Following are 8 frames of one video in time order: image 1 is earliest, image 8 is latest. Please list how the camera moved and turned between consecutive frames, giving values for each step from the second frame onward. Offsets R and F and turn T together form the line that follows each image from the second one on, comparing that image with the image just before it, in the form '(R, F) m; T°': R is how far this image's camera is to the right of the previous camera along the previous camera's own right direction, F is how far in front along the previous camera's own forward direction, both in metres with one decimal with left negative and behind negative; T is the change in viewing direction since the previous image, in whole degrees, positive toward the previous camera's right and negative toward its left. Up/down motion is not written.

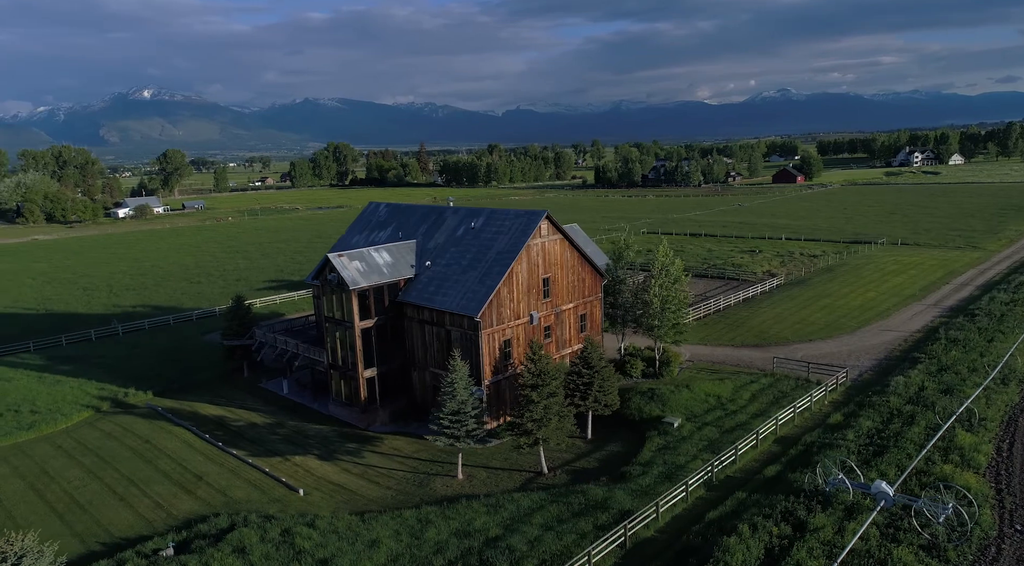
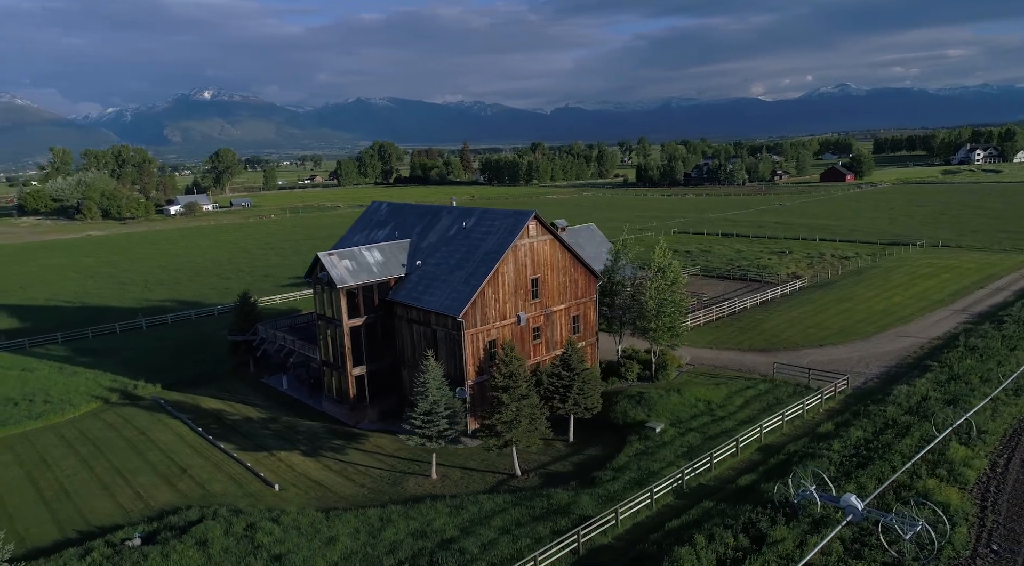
(+3.4, +0.2) m; -4°
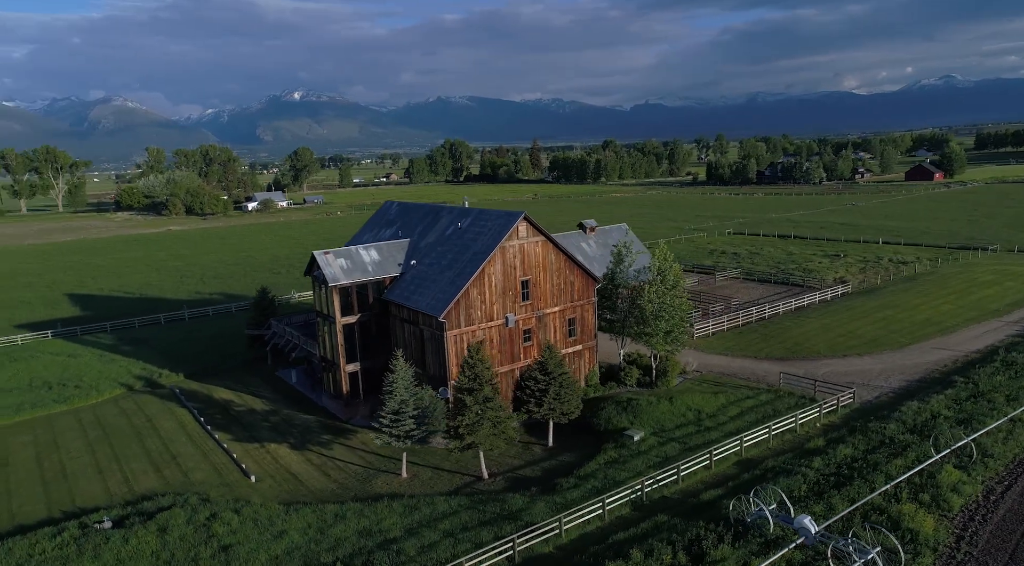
(+4.9, +0.4) m; -7°
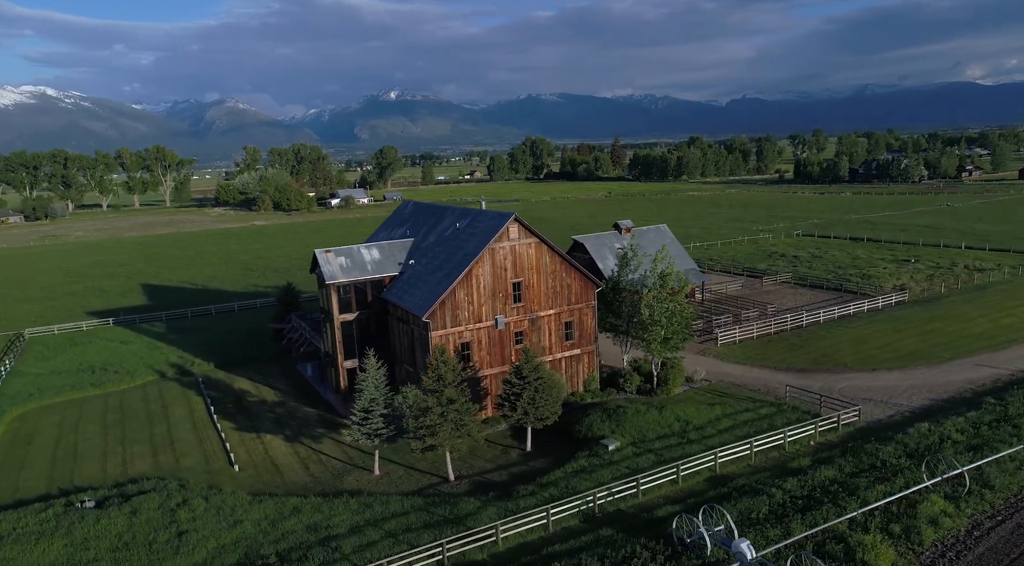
(+5.4, +0.6) m; -8°
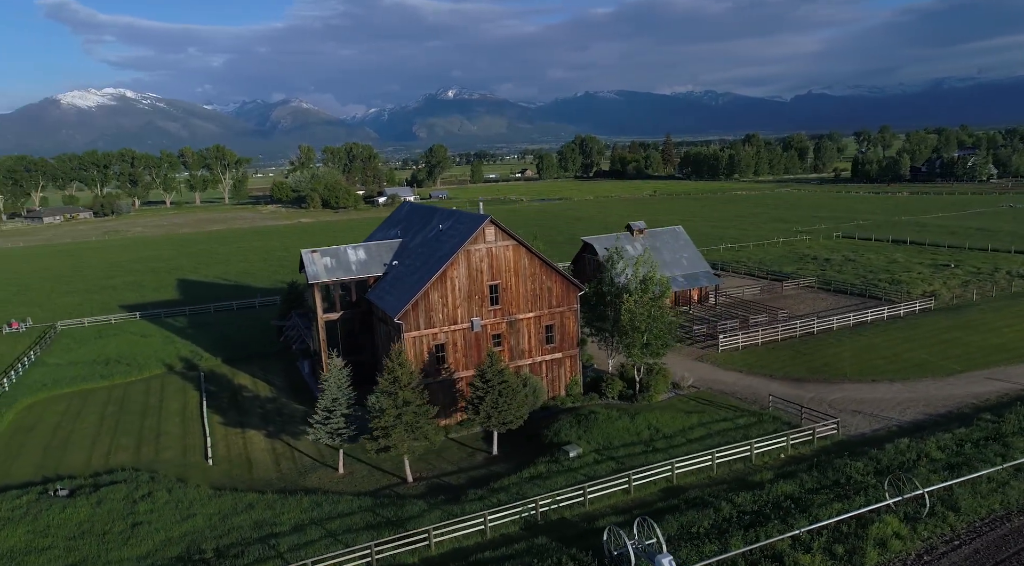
(+4.4, +0.4) m; -5°
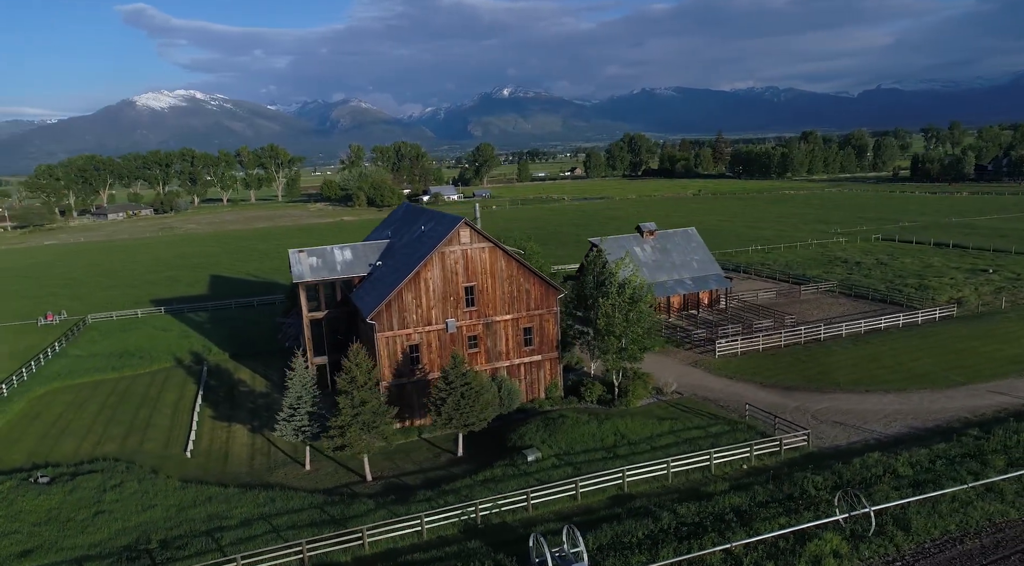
(+4.4, +0.3) m; -5°
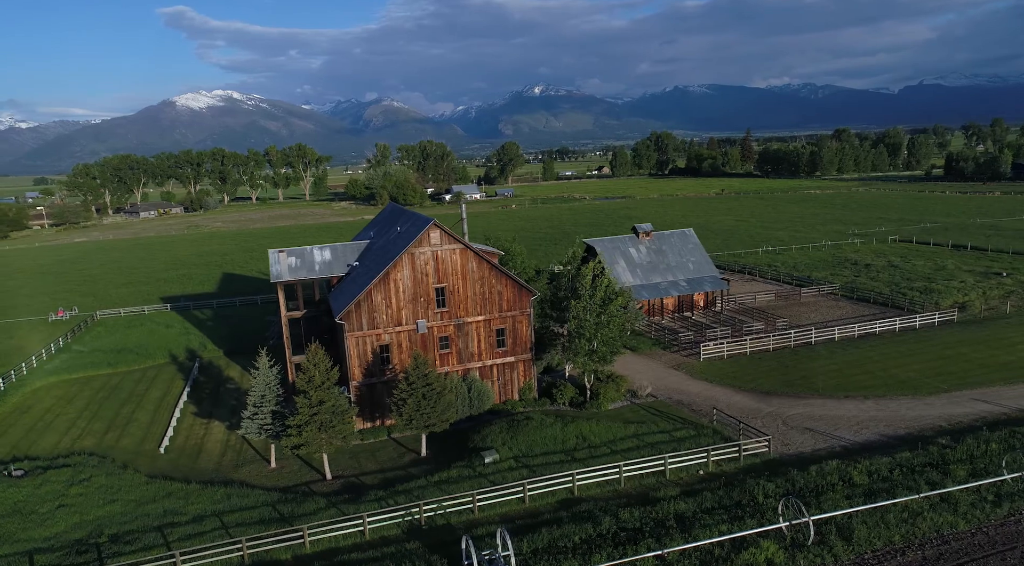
(+3.3, +0.2) m; -3°
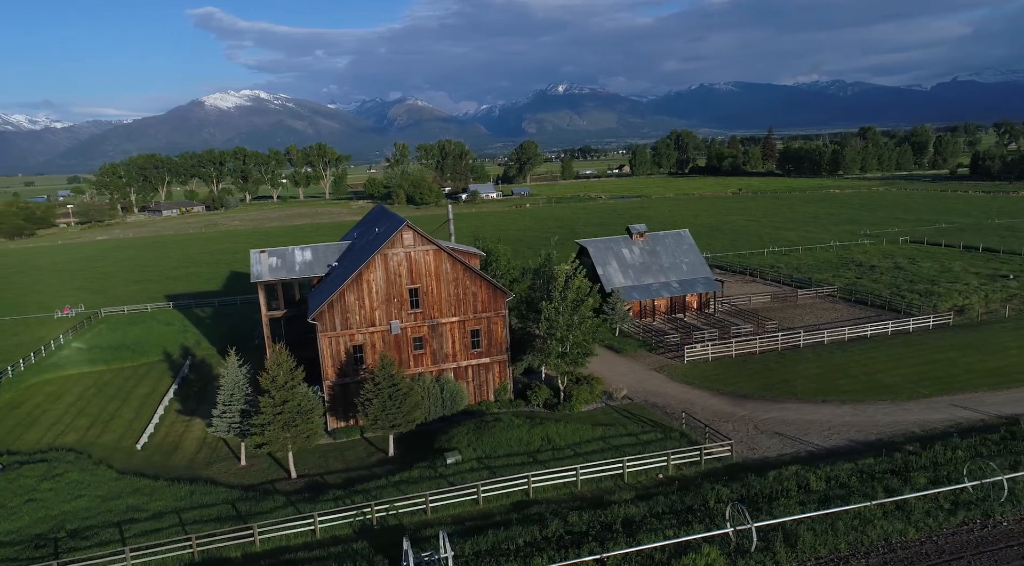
(+2.8, +0.2) m; -2°
